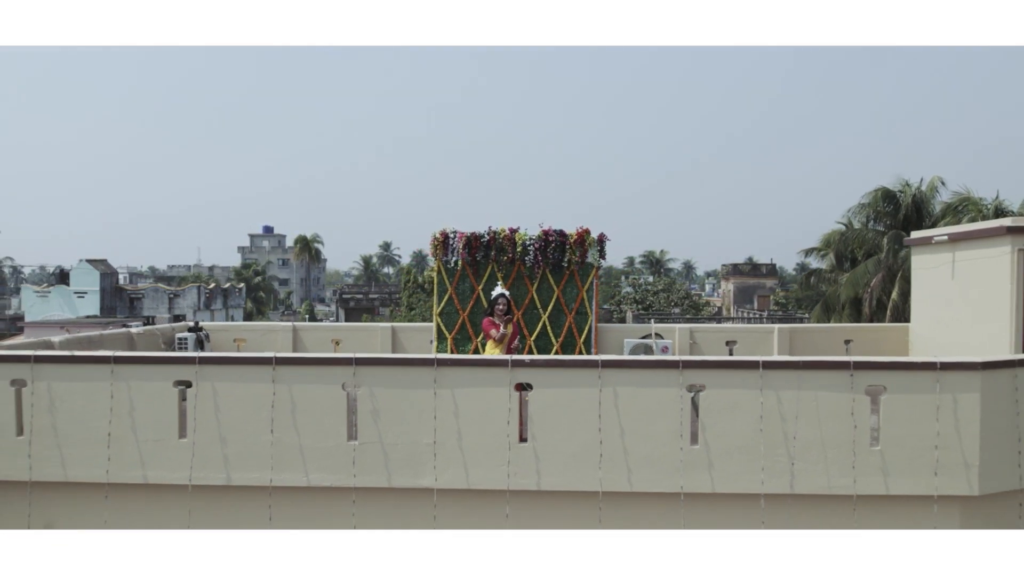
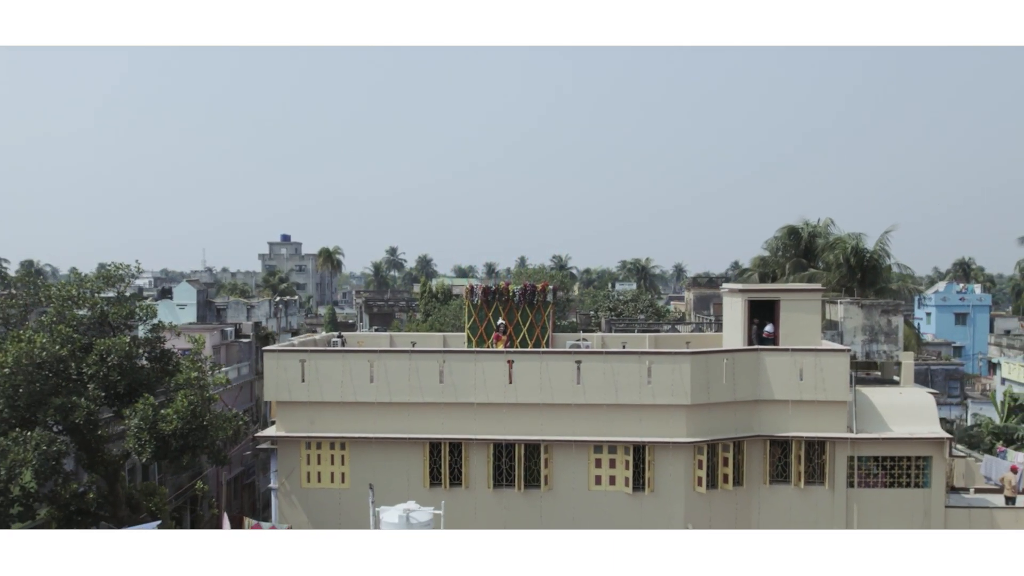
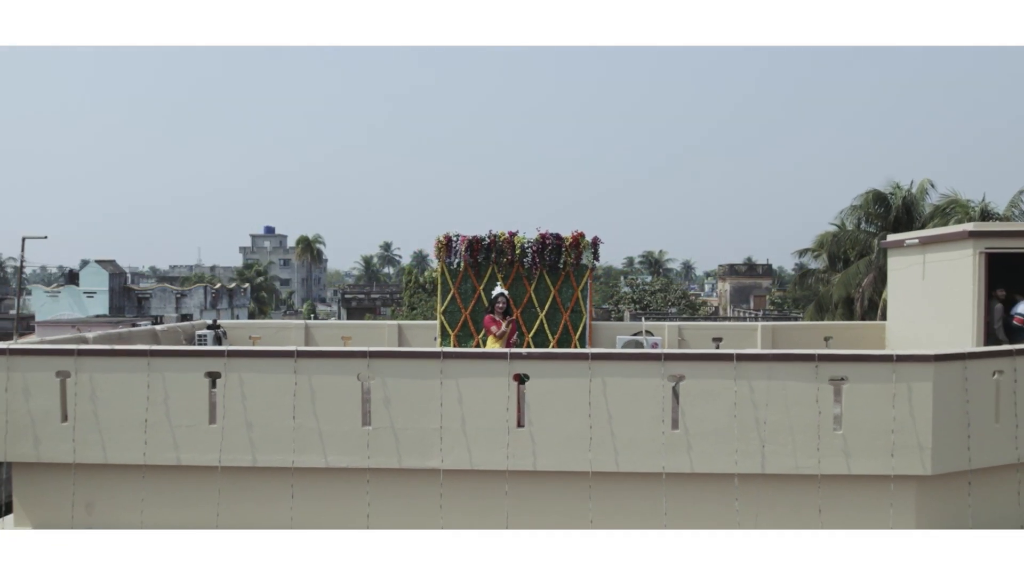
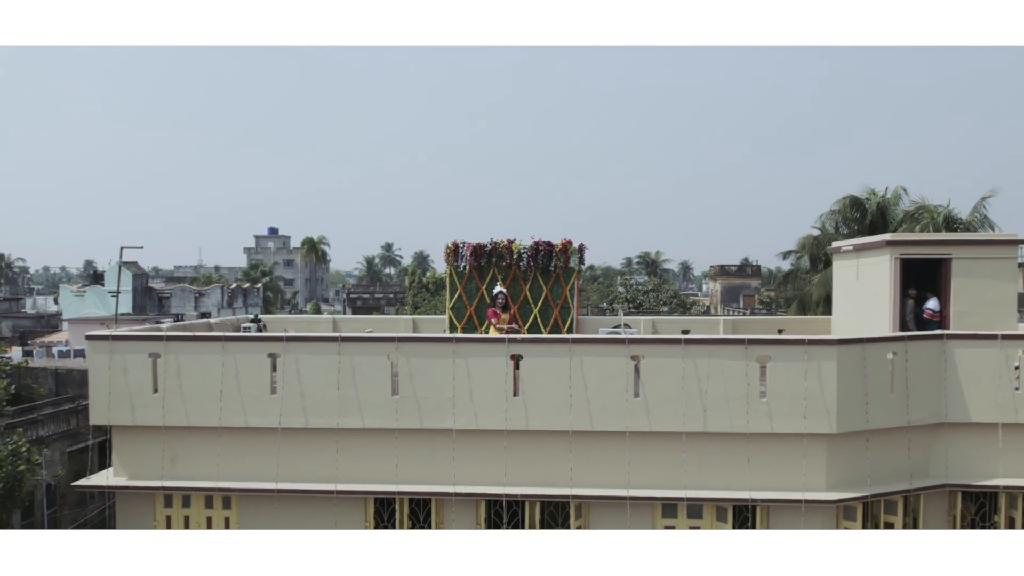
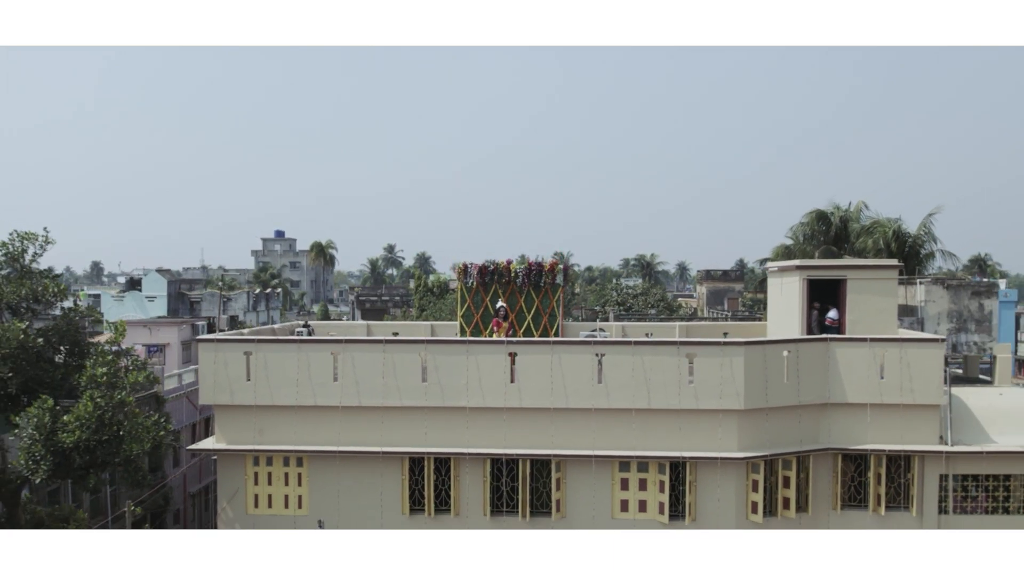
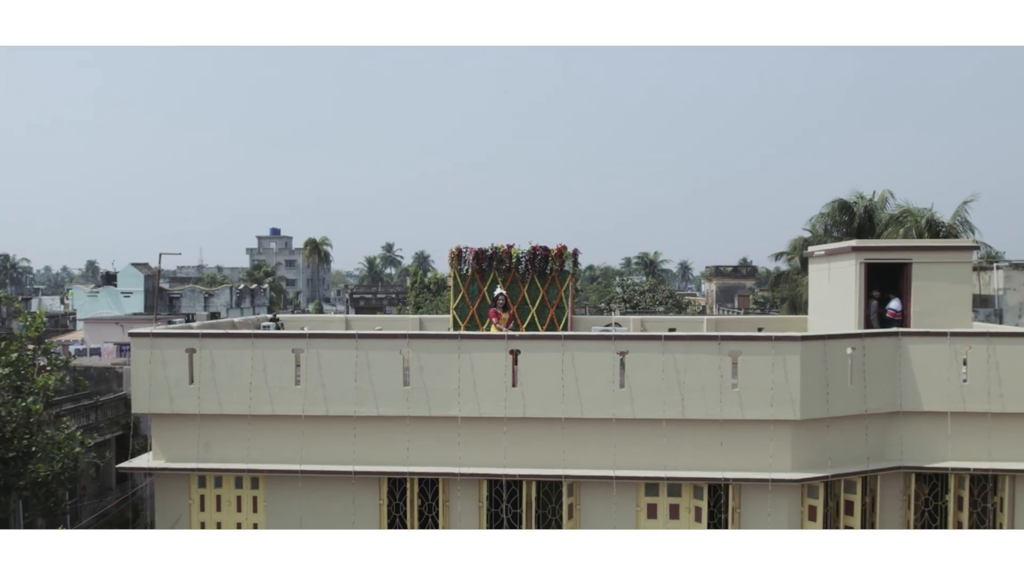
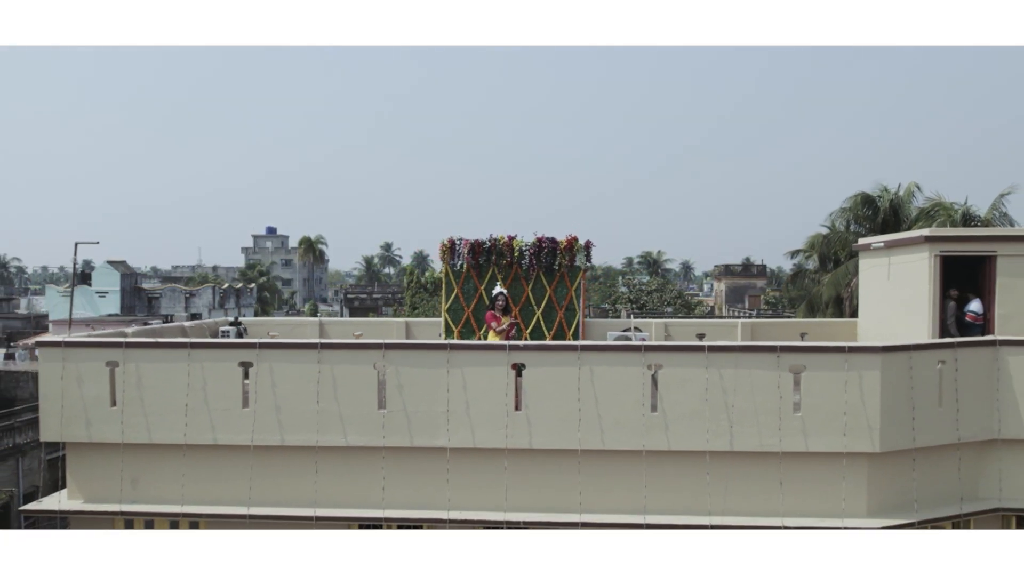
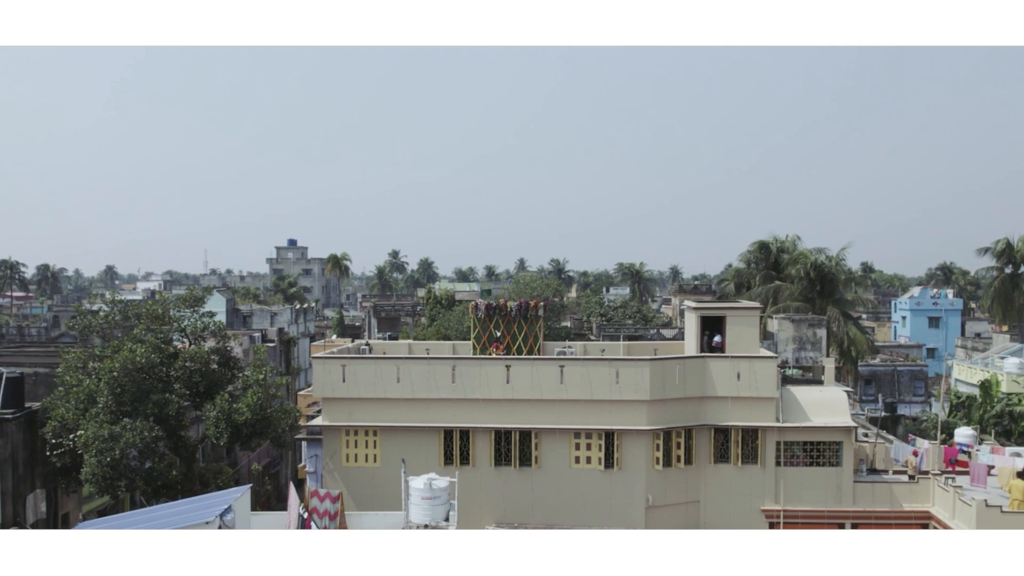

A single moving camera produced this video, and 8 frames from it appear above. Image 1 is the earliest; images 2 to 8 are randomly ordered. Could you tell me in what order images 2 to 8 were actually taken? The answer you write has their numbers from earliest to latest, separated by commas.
3, 7, 4, 6, 5, 2, 8
